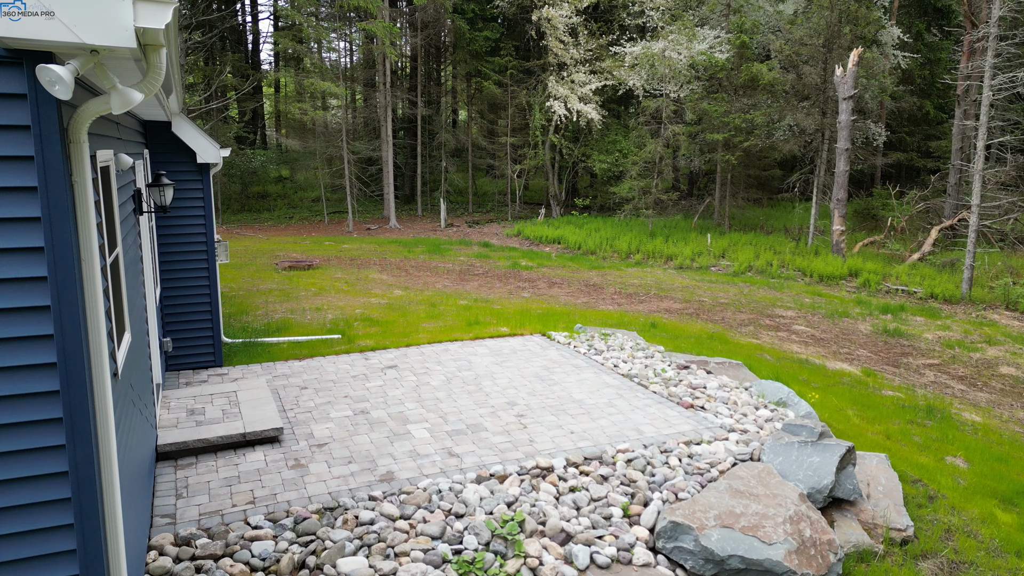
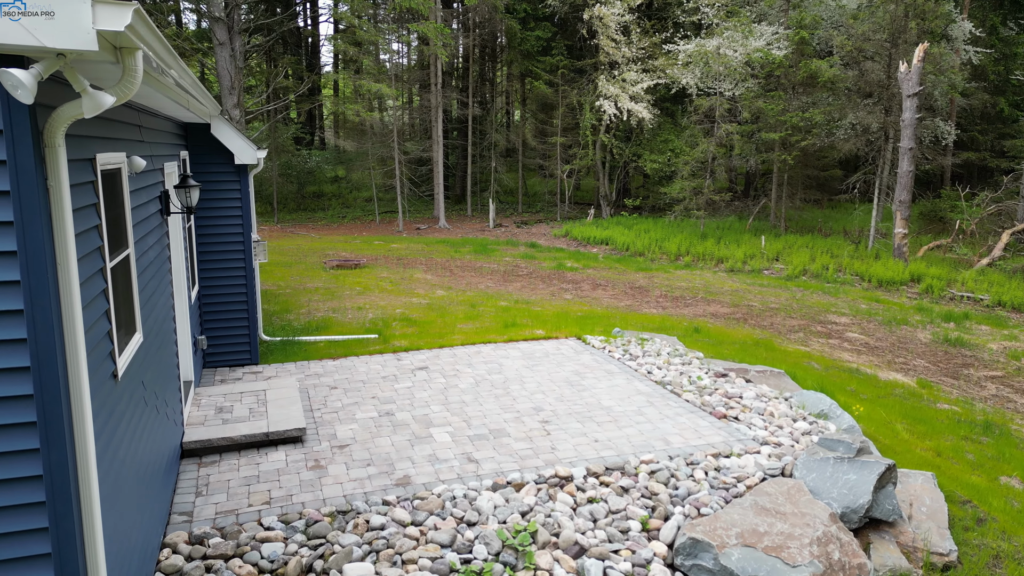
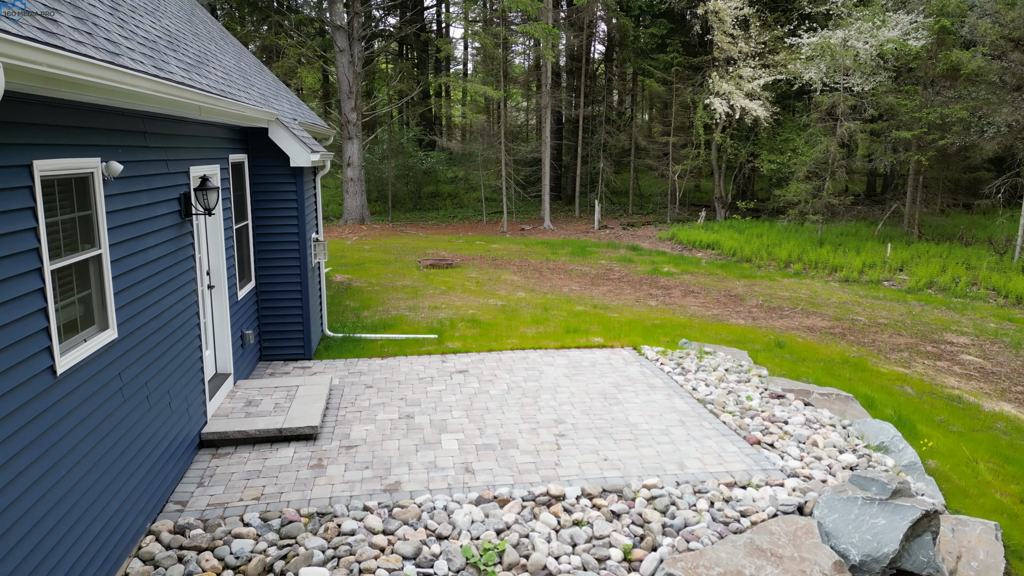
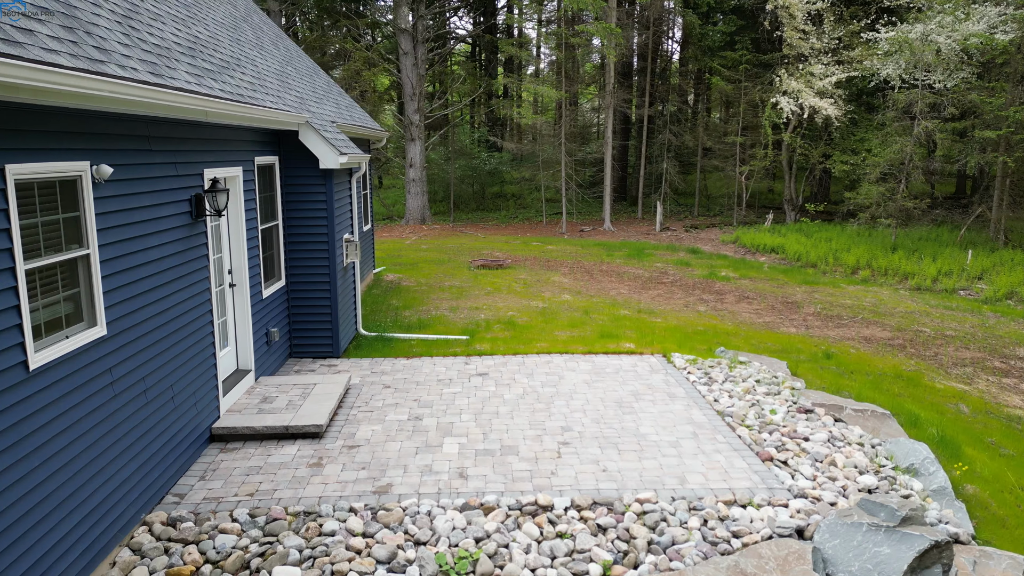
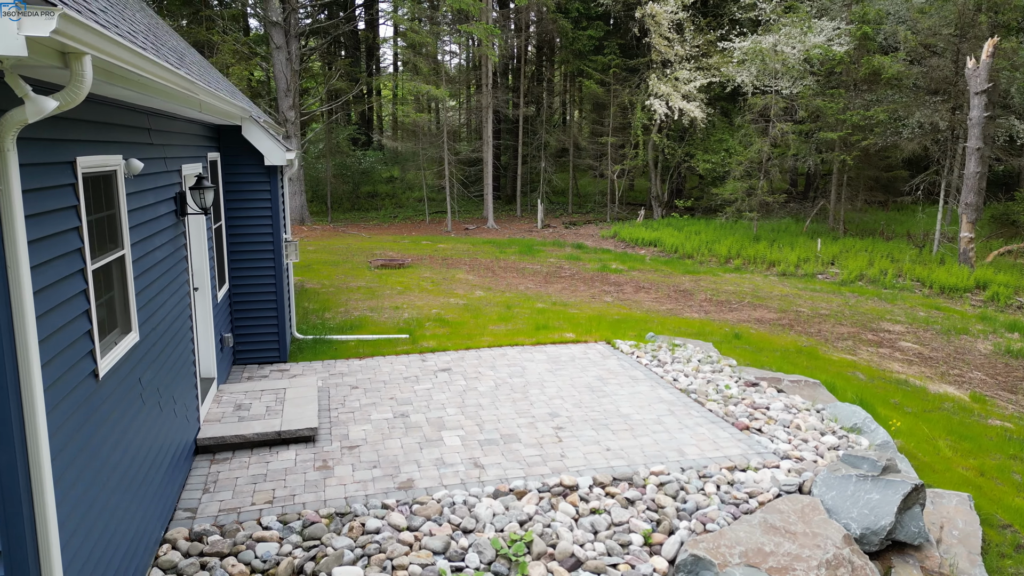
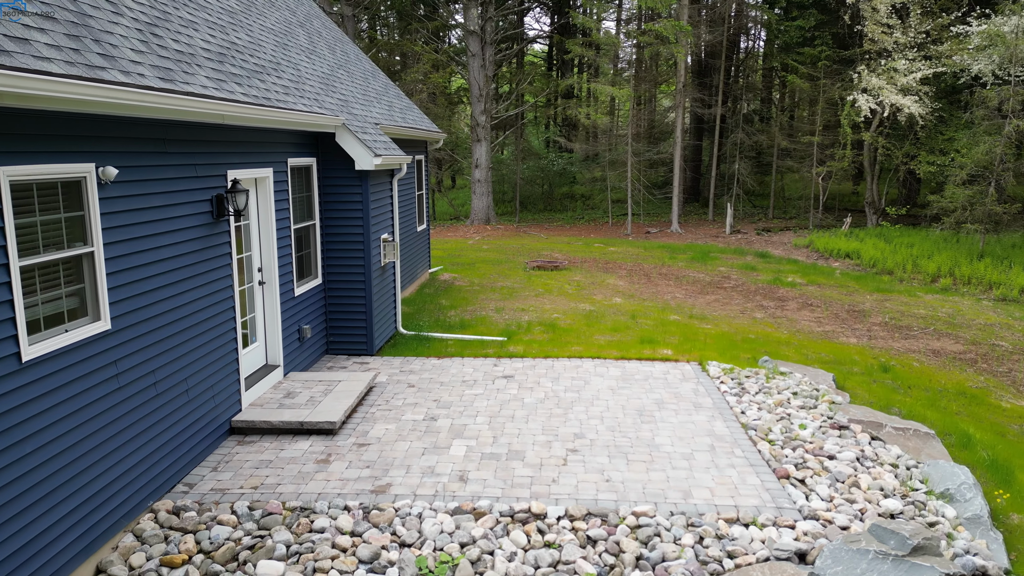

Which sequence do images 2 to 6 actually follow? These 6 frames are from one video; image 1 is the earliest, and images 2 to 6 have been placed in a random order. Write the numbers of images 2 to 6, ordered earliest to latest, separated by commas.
2, 5, 3, 4, 6
